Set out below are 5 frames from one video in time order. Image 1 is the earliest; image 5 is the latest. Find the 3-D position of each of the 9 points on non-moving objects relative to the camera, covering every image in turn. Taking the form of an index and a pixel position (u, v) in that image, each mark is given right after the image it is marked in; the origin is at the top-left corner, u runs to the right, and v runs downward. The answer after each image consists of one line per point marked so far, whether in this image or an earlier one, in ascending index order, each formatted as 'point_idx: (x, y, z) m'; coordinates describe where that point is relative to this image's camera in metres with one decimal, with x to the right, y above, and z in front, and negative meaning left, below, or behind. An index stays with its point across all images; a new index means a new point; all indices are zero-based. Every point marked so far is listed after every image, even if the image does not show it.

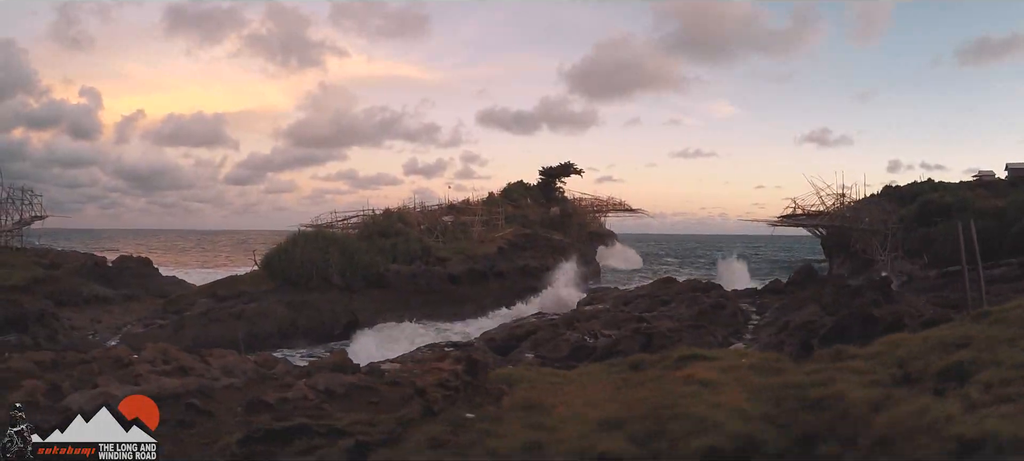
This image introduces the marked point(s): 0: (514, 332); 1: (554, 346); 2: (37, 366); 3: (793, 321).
0: (+0.1, -2.1, +12.9) m
1: (+0.8, -2.0, +11.0) m
2: (-7.0, -2.1, +9.4) m
3: (+6.6, -2.0, +14.6) m
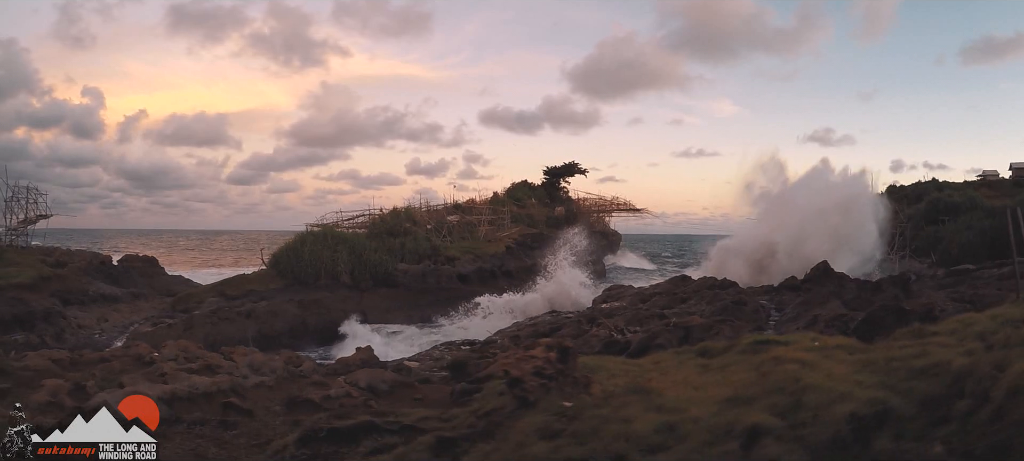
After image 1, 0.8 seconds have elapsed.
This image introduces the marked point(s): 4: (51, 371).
0: (+0.6, -2.0, +12.6) m
1: (+1.3, -1.9, +10.6) m
2: (-6.6, -2.0, +9.1) m
3: (+7.1, -1.9, +14.3) m
4: (-6.5, -2.0, +9.0) m
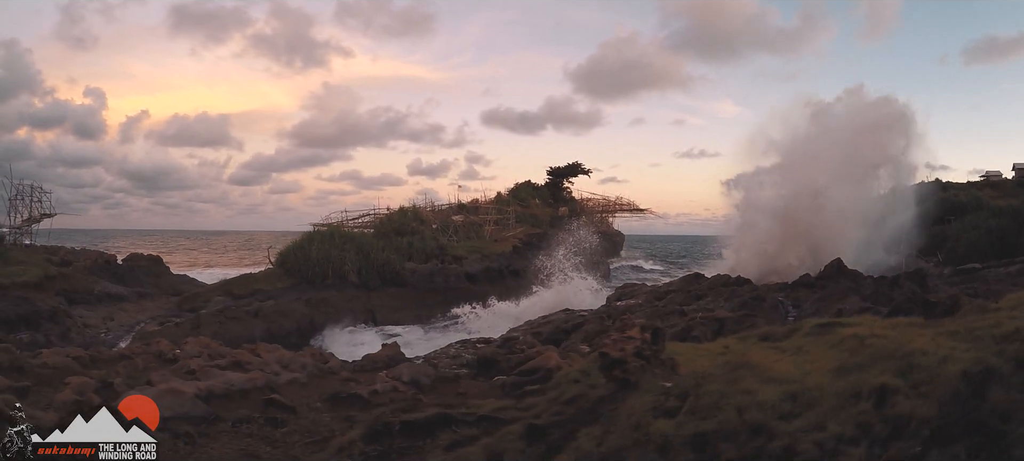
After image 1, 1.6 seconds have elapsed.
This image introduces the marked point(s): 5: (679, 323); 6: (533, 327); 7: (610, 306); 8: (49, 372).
0: (+1.0, -1.9, +12.4) m
1: (+1.7, -1.8, +10.4) m
2: (-6.1, -1.9, +8.8) m
3: (+7.5, -1.8, +14.0) m
4: (-6.1, -1.9, +8.7) m
5: (+2.8, -1.5, +10.5) m
6: (+0.5, -2.2, +13.9) m
7: (+2.7, -2.1, +17.4) m
8: (-6.3, -2.0, +8.6) m
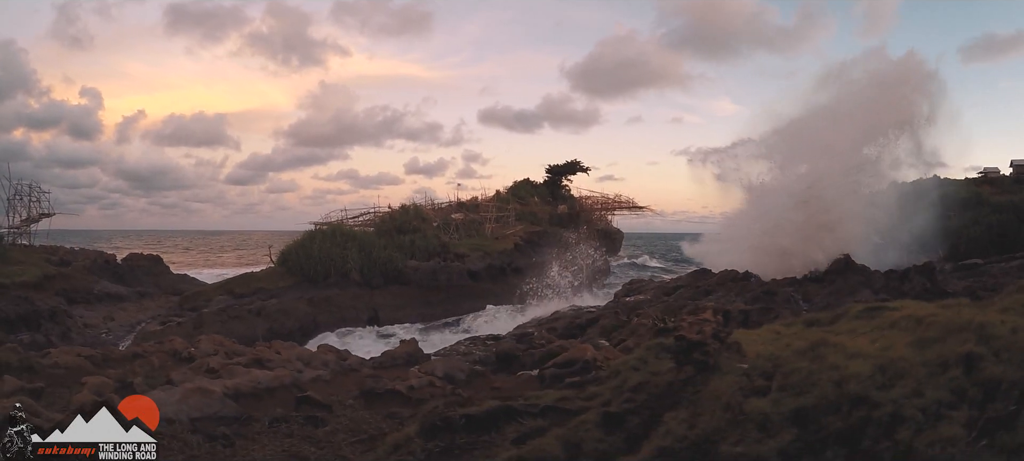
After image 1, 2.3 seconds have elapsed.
0: (+1.3, -1.8, +12.2) m
1: (+2.0, -1.7, +10.2) m
2: (-5.9, -1.8, +8.6) m
3: (+7.7, -1.7, +13.9) m
4: (-5.8, -1.9, +8.5) m
5: (+3.0, -1.4, +10.4) m
6: (+0.7, -2.0, +13.7) m
7: (+2.9, -2.0, +17.3) m
8: (-6.0, -1.9, +8.4) m
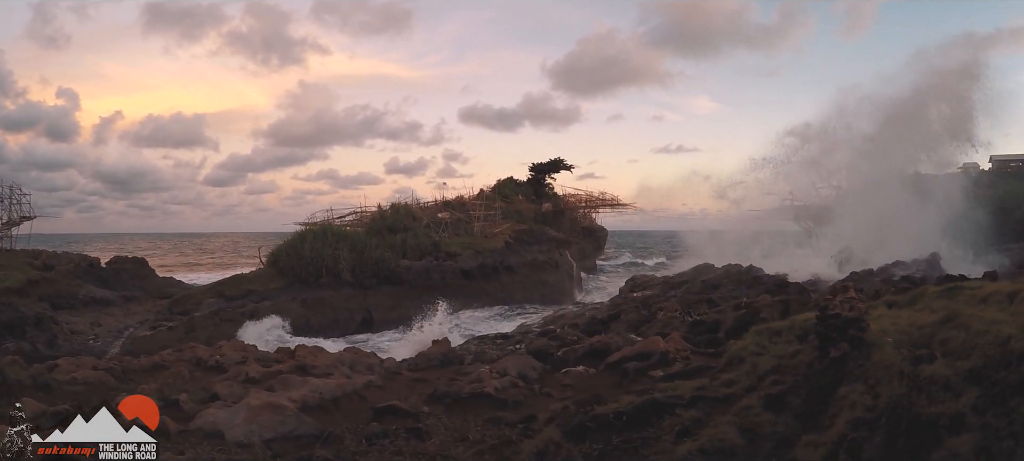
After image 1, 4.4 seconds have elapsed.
0: (+1.6, -1.7, +12.1) m
1: (+2.4, -1.6, +10.1) m
2: (-5.4, -1.8, +8.3) m
3: (+8.0, -1.5, +14.0) m
4: (-5.3, -1.9, +8.2) m
5: (+3.5, -1.3, +10.3) m
6: (+1.0, -2.0, +13.6) m
7: (+3.1, -1.8, +17.2) m
8: (-5.5, -1.9, +8.1) m
